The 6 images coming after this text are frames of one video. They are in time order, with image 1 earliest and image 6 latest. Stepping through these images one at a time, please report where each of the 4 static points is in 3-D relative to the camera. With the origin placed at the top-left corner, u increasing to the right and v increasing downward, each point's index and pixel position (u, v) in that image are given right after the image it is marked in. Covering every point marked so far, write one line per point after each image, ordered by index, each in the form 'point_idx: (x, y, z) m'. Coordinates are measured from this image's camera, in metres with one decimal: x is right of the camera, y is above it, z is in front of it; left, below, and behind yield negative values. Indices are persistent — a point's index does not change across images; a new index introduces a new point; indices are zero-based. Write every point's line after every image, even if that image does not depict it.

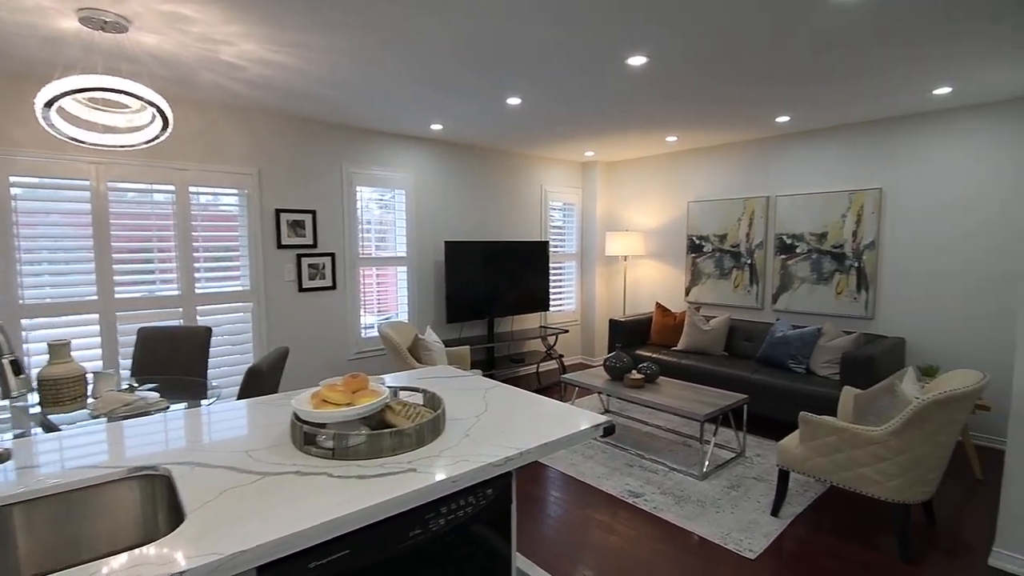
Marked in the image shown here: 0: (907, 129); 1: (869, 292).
0: (+3.1, +1.2, +4.0) m
1: (+2.9, 0.0, +4.2) m
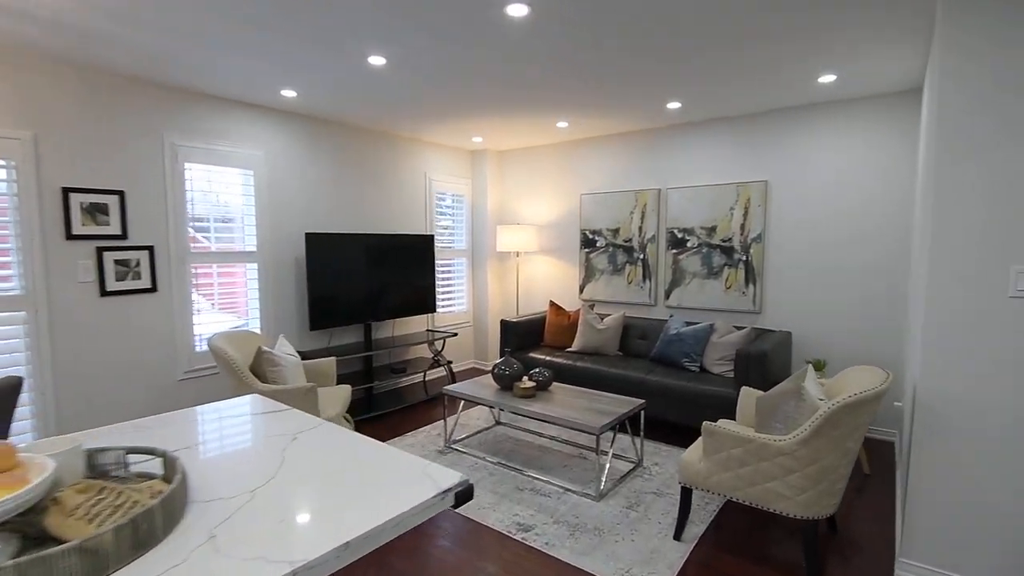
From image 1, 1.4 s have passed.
0: (+2.2, +1.3, +3.9) m
1: (+2.0, 0.0, +4.1) m
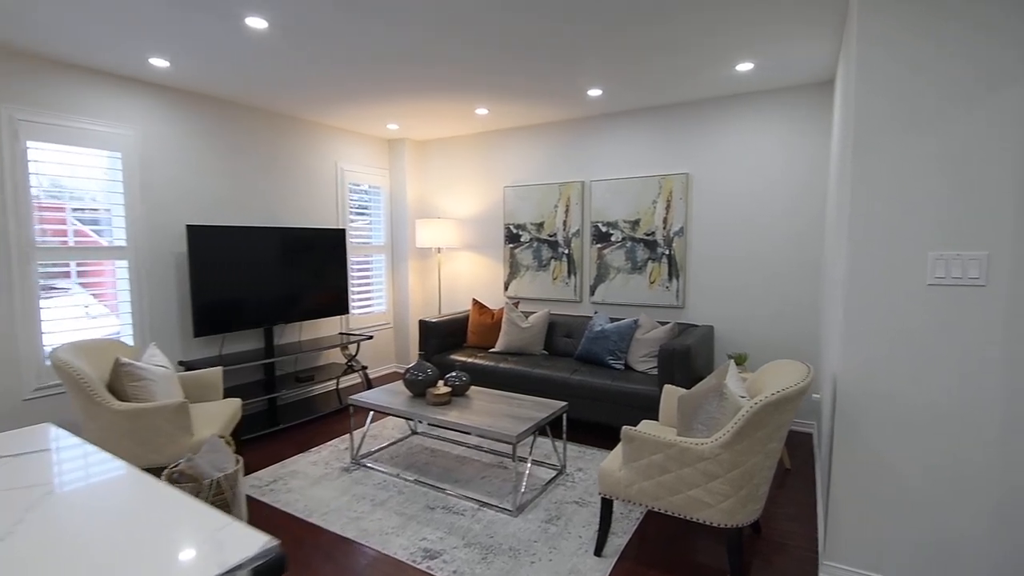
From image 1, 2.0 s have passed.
0: (+1.5, +1.3, +3.9) m
1: (+1.3, +0.1, +4.1) m
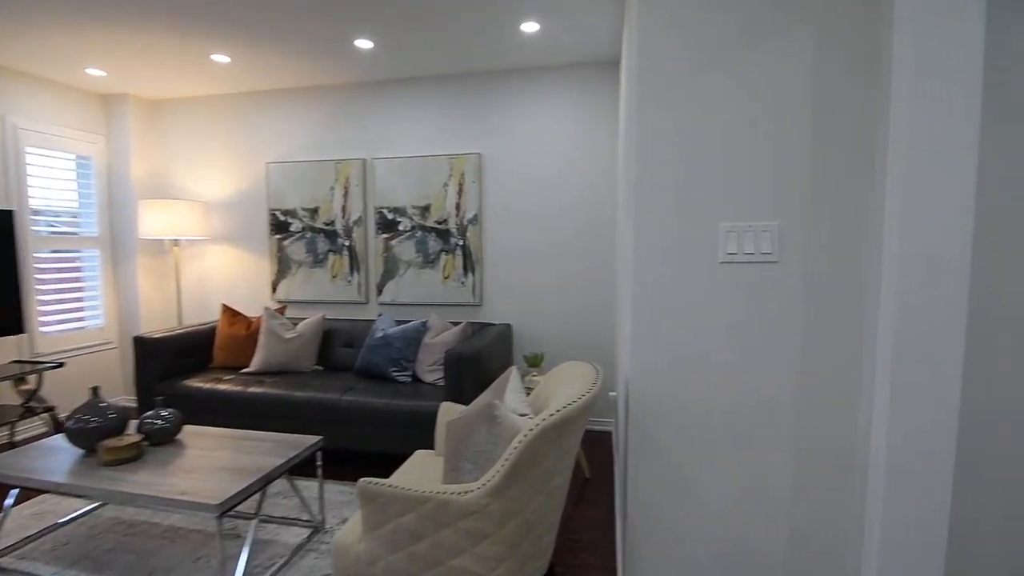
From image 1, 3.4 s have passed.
0: (-0.1, +1.4, +3.5) m
1: (-0.3, +0.1, +3.6) m
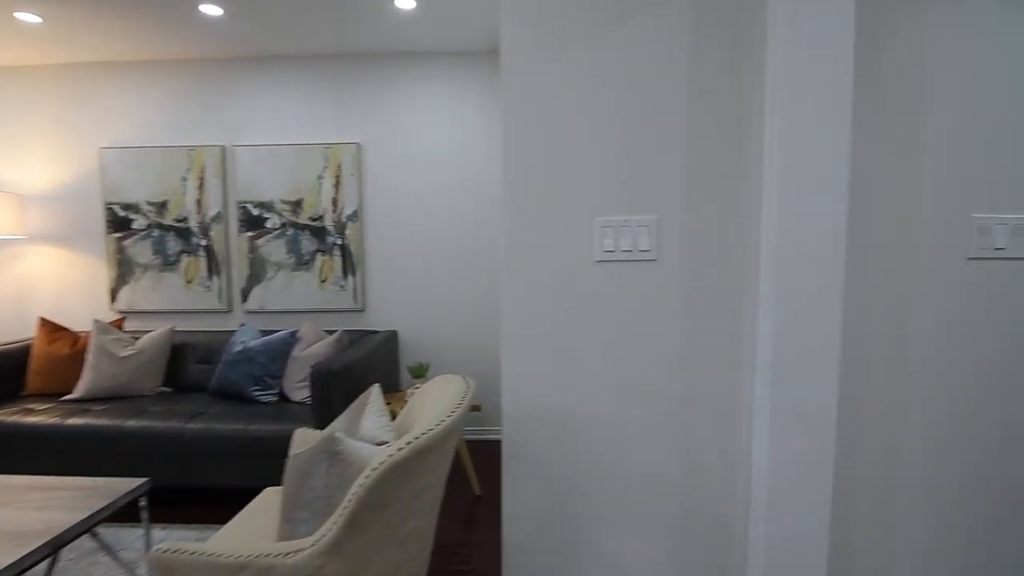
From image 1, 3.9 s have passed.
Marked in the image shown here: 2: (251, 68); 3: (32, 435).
0: (-0.8, +1.3, +3.2) m
1: (-1.0, +0.1, +3.2) m
2: (-1.7, +1.4, +3.2) m
3: (-2.3, -0.7, +2.4) m
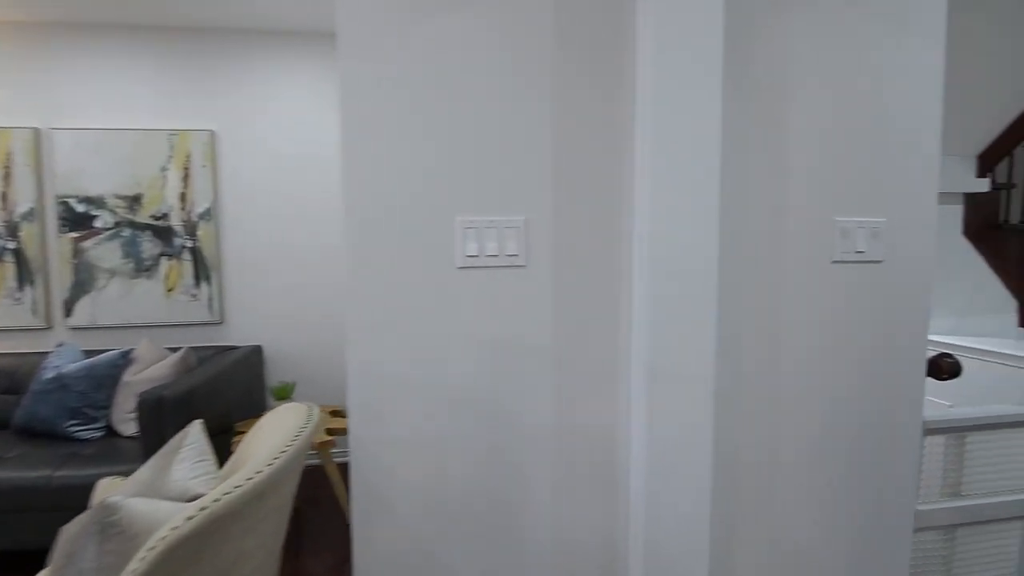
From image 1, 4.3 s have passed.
0: (-1.5, +1.3, +2.8) m
1: (-1.6, 0.0, +2.8) m
2: (-2.3, +1.3, +2.7) m
3: (-2.7, -0.8, +1.8) m
